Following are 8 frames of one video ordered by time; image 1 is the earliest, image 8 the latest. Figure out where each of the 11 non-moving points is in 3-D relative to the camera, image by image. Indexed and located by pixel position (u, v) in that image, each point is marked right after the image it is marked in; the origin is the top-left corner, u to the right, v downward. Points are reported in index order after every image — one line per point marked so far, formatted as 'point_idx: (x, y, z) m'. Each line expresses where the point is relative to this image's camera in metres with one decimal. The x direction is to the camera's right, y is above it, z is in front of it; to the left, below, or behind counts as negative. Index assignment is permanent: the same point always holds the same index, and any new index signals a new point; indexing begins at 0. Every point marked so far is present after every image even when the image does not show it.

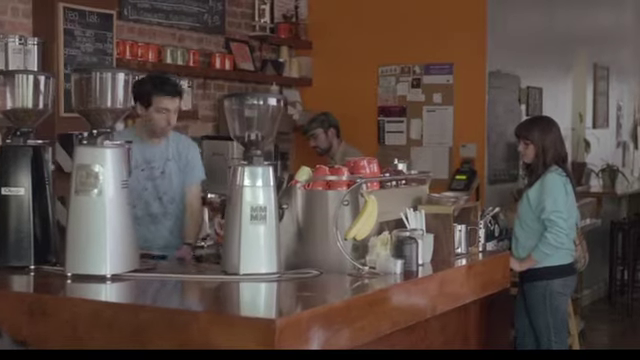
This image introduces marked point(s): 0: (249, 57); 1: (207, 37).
0: (-0.4, +0.7, +6.4) m
1: (-0.7, +0.8, +6.2) m
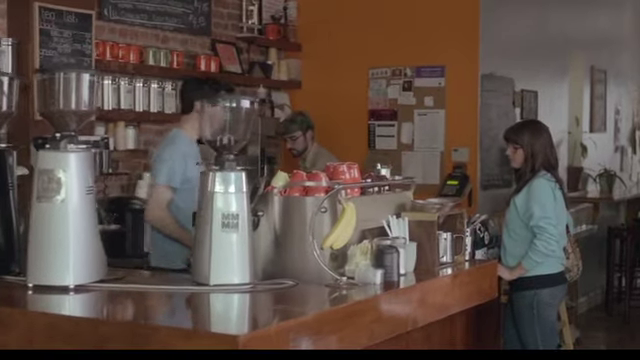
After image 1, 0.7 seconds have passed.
0: (-0.5, +0.7, +6.2) m
1: (-0.7, +0.8, +6.0) m
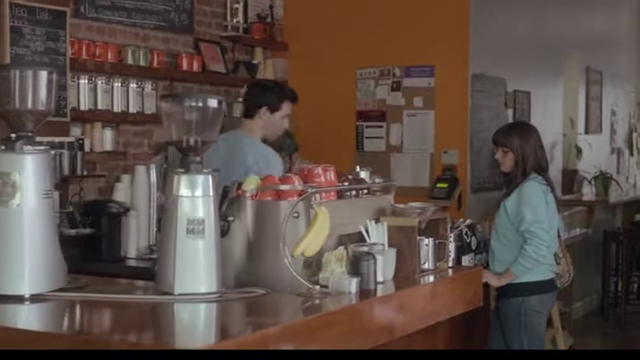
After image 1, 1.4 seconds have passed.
0: (-0.6, +0.7, +6.1) m
1: (-0.8, +0.8, +5.9) m
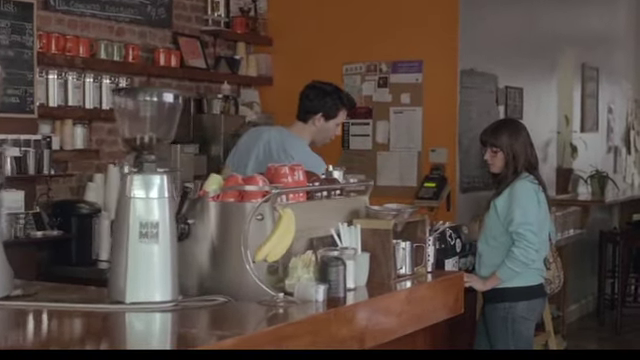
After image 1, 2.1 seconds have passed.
0: (-0.7, +0.7, +5.9) m
1: (-0.9, +0.8, +5.7) m
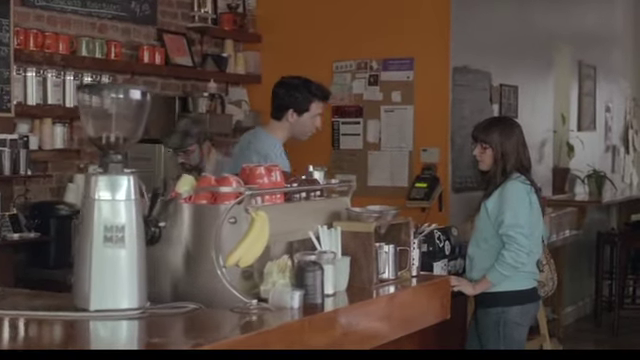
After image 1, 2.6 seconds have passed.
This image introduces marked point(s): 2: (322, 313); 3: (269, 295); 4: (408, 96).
0: (-0.7, +0.7, +5.8) m
1: (-1.0, +0.8, +5.5) m
2: (0.0, -0.3, +2.6) m
3: (-0.1, -0.3, +2.7) m
4: (+0.5, +0.4, +5.5) m
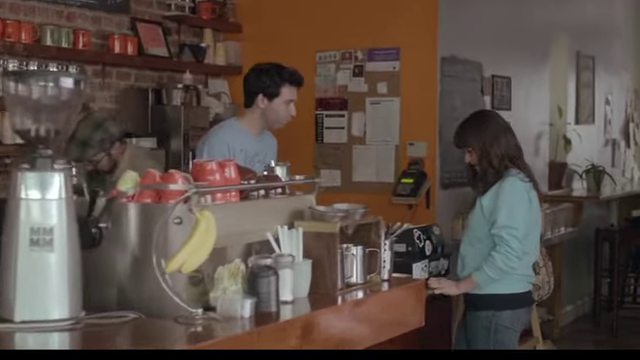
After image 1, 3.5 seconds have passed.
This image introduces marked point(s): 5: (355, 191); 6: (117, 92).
0: (-0.8, +0.7, +5.5) m
1: (-1.0, +0.8, +5.3) m
2: (-0.1, -0.3, +2.4) m
3: (-0.2, -0.3, +2.4) m
4: (+0.4, +0.5, +5.3) m
5: (+0.2, -0.1, +5.4) m
6: (-1.0, +0.4, +5.0) m
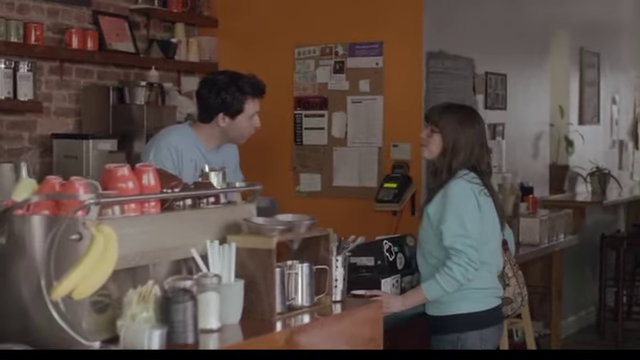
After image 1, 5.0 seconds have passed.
0: (-0.9, +0.7, +5.2) m
1: (-1.1, +0.8, +5.0) m
2: (-0.3, -0.3, +2.0) m
3: (-0.4, -0.3, +2.1) m
4: (+0.3, +0.4, +4.9) m
5: (+0.1, -0.1, +5.0) m
6: (-1.1, +0.4, +4.7) m
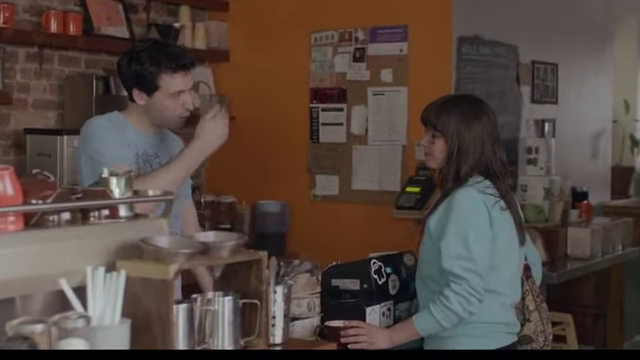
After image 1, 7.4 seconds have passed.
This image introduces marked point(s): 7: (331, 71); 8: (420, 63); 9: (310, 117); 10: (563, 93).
0: (-0.8, +0.7, +4.7) m
1: (-1.1, +0.8, +4.5) m
2: (-0.4, -0.4, +1.5) m
3: (-0.6, -0.3, +1.5) m
4: (+0.3, +0.4, +4.3) m
5: (+0.2, -0.1, +4.5) m
6: (-1.0, +0.4, +4.2) m
7: (+0.1, +0.5, +4.6) m
8: (+0.4, +0.5, +4.3) m
9: (0.0, +0.3, +4.7) m
10: (+1.2, +0.4, +5.1) m
